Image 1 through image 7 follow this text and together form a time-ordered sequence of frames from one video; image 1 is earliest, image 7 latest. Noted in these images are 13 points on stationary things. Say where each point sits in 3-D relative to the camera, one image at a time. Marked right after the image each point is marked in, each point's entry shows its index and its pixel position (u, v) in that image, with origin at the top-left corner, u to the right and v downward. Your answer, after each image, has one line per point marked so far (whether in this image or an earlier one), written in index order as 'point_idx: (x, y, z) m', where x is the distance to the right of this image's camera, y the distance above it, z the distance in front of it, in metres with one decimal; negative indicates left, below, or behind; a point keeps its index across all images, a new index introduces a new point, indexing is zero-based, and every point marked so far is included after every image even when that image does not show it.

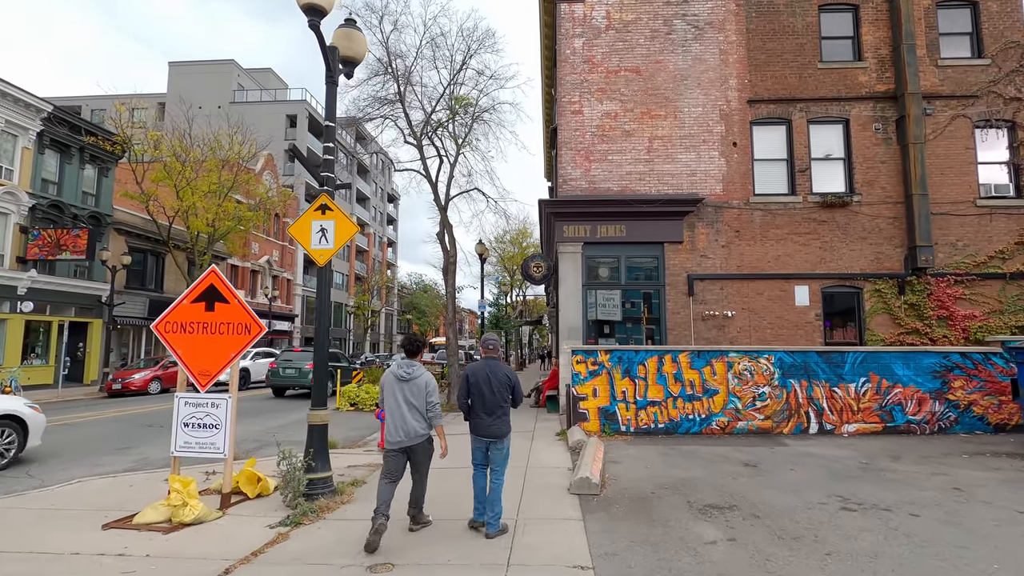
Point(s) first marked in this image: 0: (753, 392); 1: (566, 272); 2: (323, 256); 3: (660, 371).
0: (+4.6, -2.0, +10.1) m
1: (+1.4, +0.4, +14.0) m
2: (-2.3, +0.4, +6.4) m
3: (+2.8, -1.6, +10.3) m
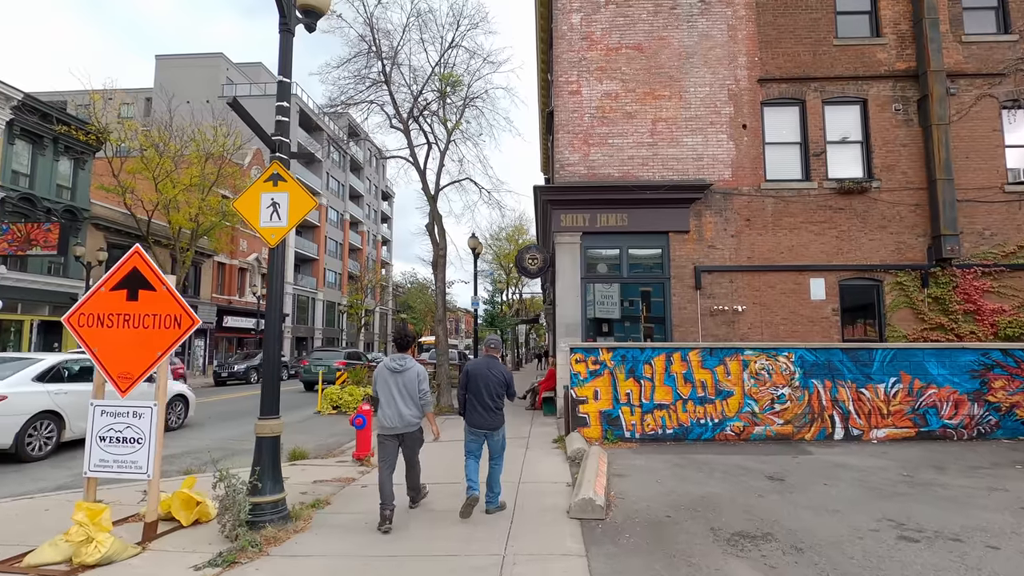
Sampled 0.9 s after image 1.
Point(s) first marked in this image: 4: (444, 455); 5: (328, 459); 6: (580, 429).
0: (+4.4, -1.8, +9.1) m
1: (+1.2, +0.6, +13.0) m
2: (-2.4, +0.5, +5.4) m
3: (+2.7, -1.4, +9.3) m
4: (-1.1, -2.8, +9.1) m
5: (-2.9, -2.7, +8.4) m
6: (+1.2, -2.4, +9.3) m
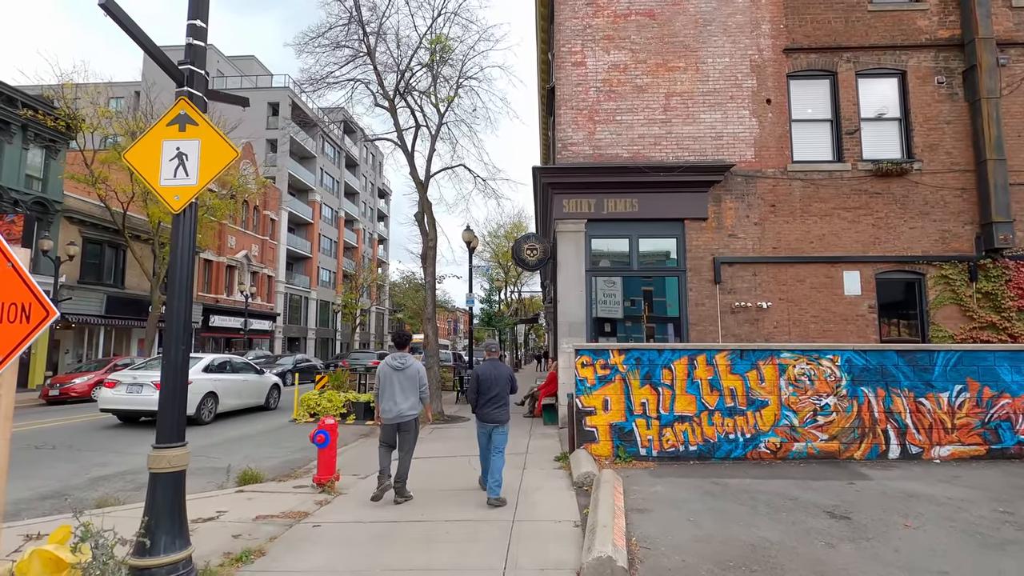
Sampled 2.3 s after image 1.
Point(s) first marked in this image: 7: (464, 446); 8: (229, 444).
0: (+4.4, -1.7, +7.7) m
1: (+1.2, +0.7, +11.6) m
2: (-2.5, +0.7, +3.9) m
3: (+2.6, -1.3, +7.9) m
4: (-1.2, -2.7, +7.7) m
5: (-3.0, -2.6, +7.0) m
6: (+1.1, -2.3, +7.8) m
7: (-0.9, -2.9, +10.2) m
8: (-5.4, -3.0, +10.1) m
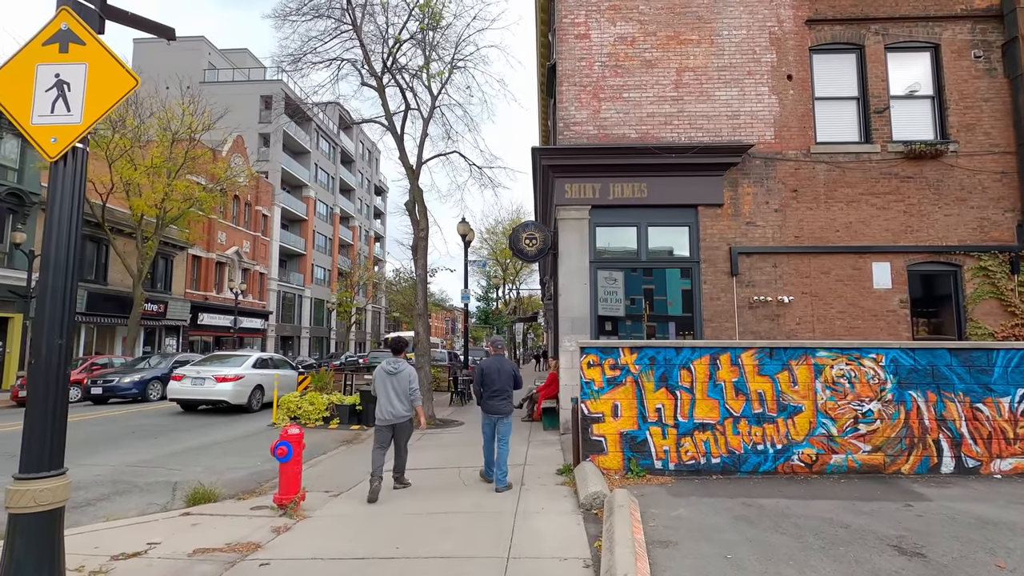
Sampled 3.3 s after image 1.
0: (+4.3, -1.5, +6.7) m
1: (+1.1, +0.8, +10.6) m
2: (-2.5, +0.8, +2.9) m
3: (+2.6, -1.2, +6.9) m
4: (-1.3, -2.5, +6.7) m
5: (-3.0, -2.4, +6.0) m
6: (+1.0, -2.2, +6.8) m
7: (-1.0, -2.8, +9.1) m
8: (-5.4, -2.8, +9.1) m
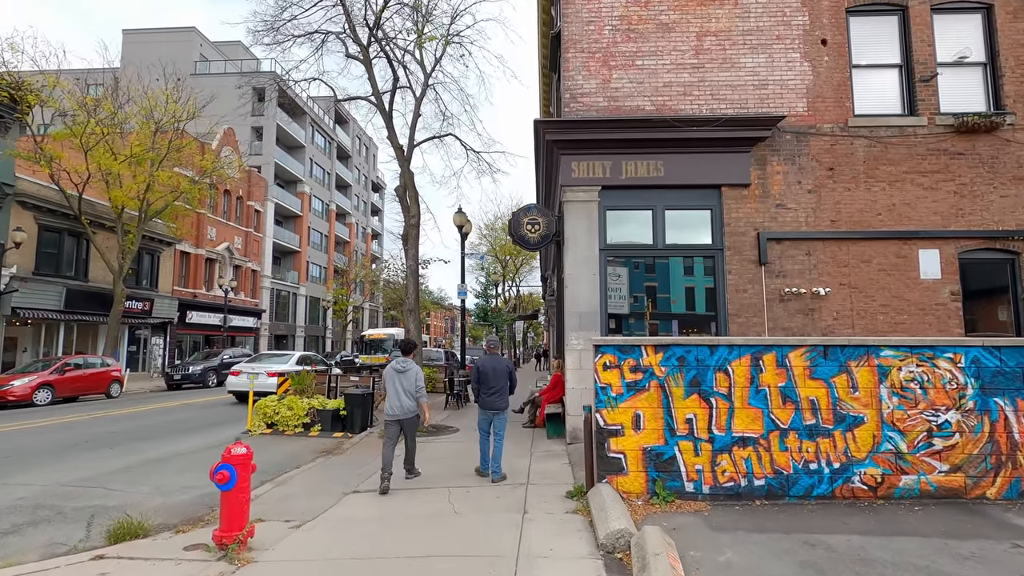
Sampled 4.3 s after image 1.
0: (+4.3, -1.4, +5.5) m
1: (+1.1, +1.0, +9.4) m
2: (-2.5, +1.0, +1.7) m
3: (+2.6, -1.0, +5.7) m
4: (-1.3, -2.4, +5.5) m
5: (-3.0, -2.3, +4.8) m
6: (+1.0, -2.0, +5.6) m
7: (-1.0, -2.6, +8.0) m
8: (-5.4, -2.7, +7.9) m
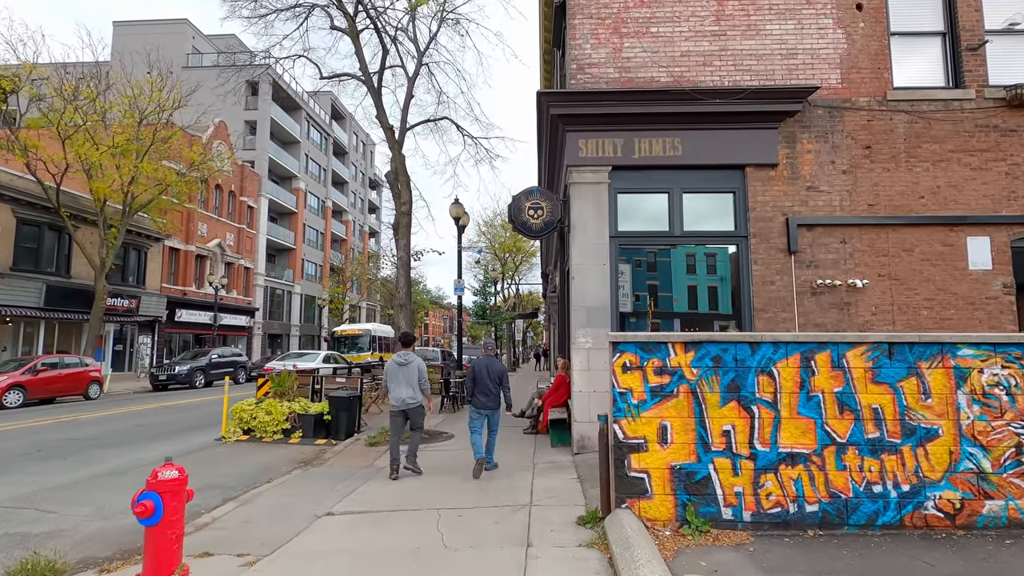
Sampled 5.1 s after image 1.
0: (+4.3, -1.3, +4.6) m
1: (+1.1, +1.1, +8.4) m
2: (-2.5, +1.1, +0.8) m
3: (+2.6, -0.9, +4.7) m
4: (-1.3, -2.3, +4.5) m
5: (-3.0, -2.1, +3.8) m
6: (+1.1, -1.9, +4.7) m
7: (-1.0, -2.5, +7.0) m
8: (-5.4, -2.5, +7.0) m
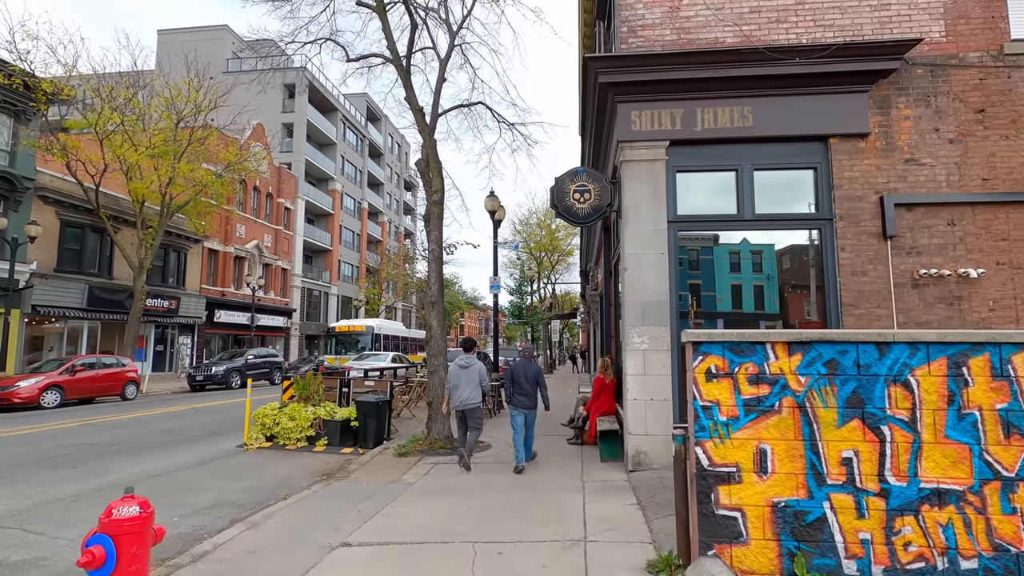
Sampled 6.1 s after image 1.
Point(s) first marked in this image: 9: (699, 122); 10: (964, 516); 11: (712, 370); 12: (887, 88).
0: (+4.7, -1.1, +3.3) m
1: (+1.7, +1.2, +7.3) m
2: (-2.4, +1.2, -0.1) m
3: (+2.9, -0.8, +3.6) m
4: (-0.9, -2.2, +3.6) m
5: (-2.7, -2.0, +3.0) m
6: (+1.4, -1.8, +3.6) m
7: (-0.4, -2.4, +6.1) m
8: (-4.9, -2.4, +6.3) m
9: (+2.6, +2.3, +7.4) m
10: (+2.9, -1.5, +3.5) m
11: (+1.4, -0.6, +3.8) m
12: (+5.0, +2.7, +7.2) m
